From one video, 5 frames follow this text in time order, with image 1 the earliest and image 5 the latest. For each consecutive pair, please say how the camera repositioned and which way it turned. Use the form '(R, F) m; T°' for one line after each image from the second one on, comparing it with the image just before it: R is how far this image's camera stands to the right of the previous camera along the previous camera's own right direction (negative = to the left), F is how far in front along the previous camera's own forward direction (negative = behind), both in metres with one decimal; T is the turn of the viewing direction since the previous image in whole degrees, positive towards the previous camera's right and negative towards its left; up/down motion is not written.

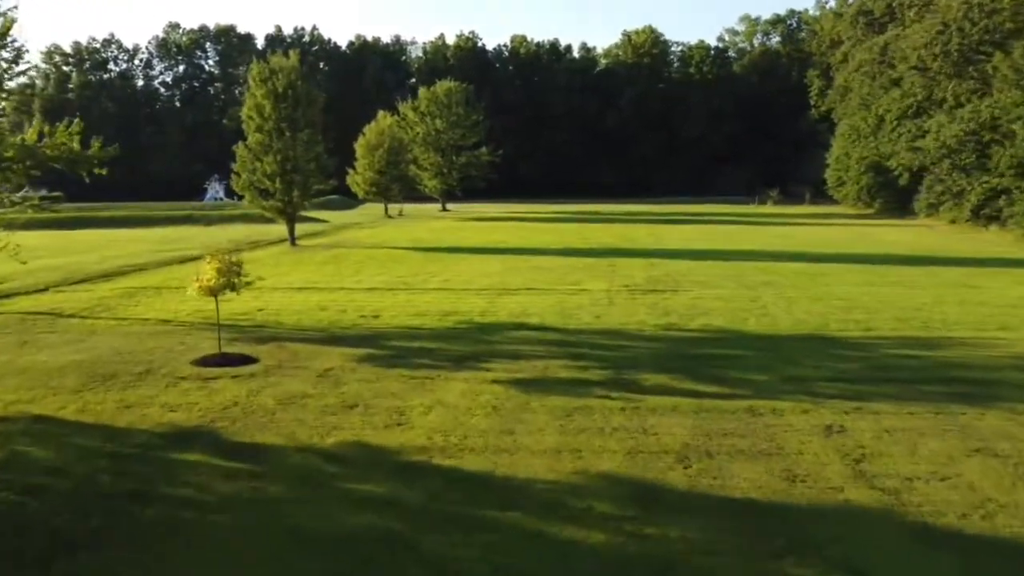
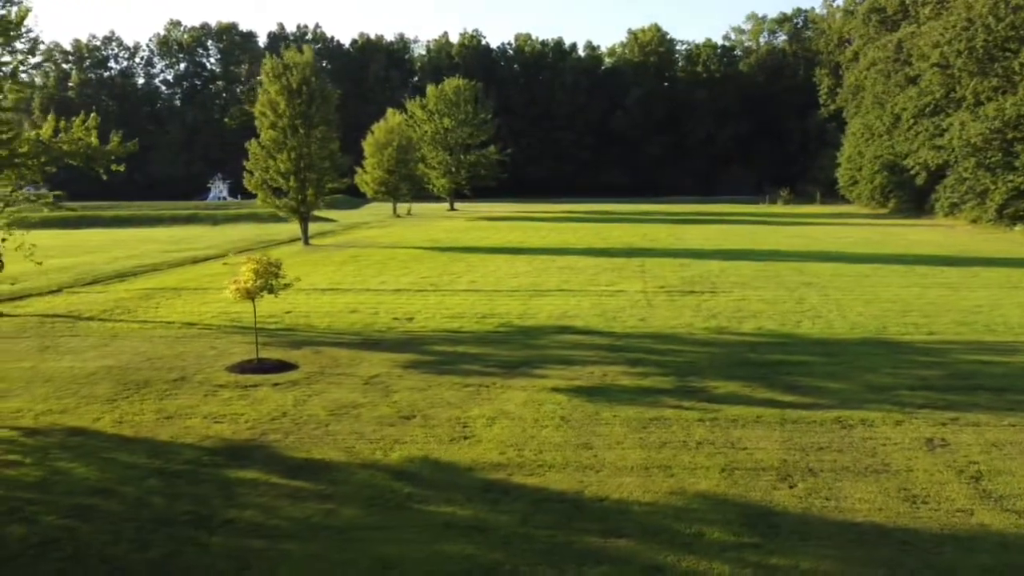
(-0.8, +0.6) m; 0°
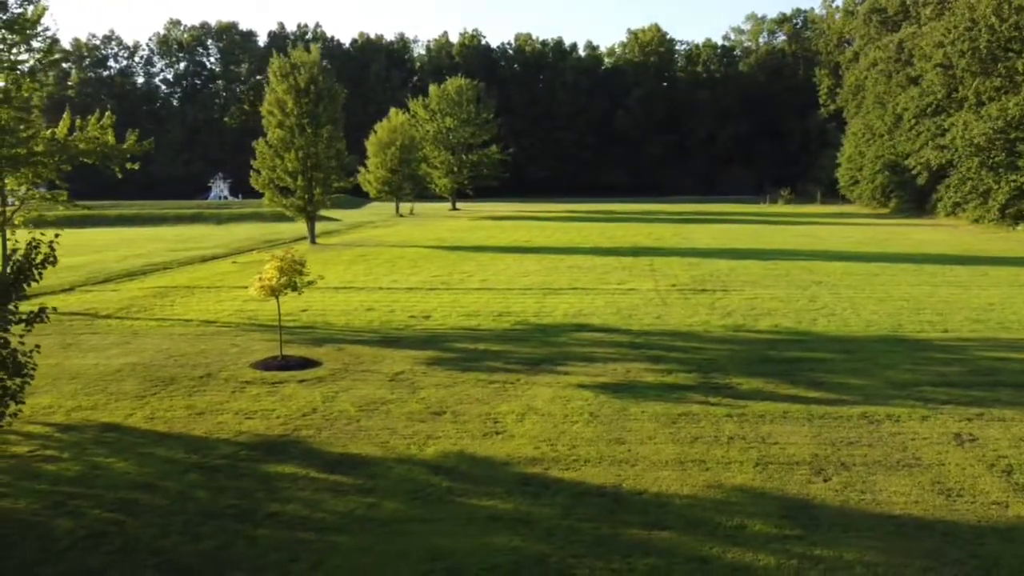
(-0.4, -0.1) m; 0°
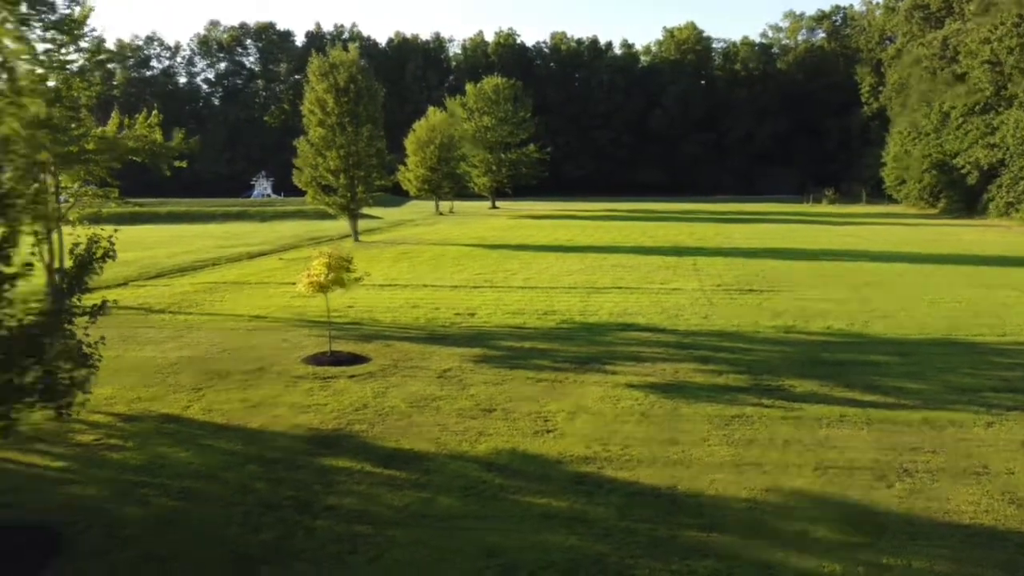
(-0.2, 0.0) m; -3°
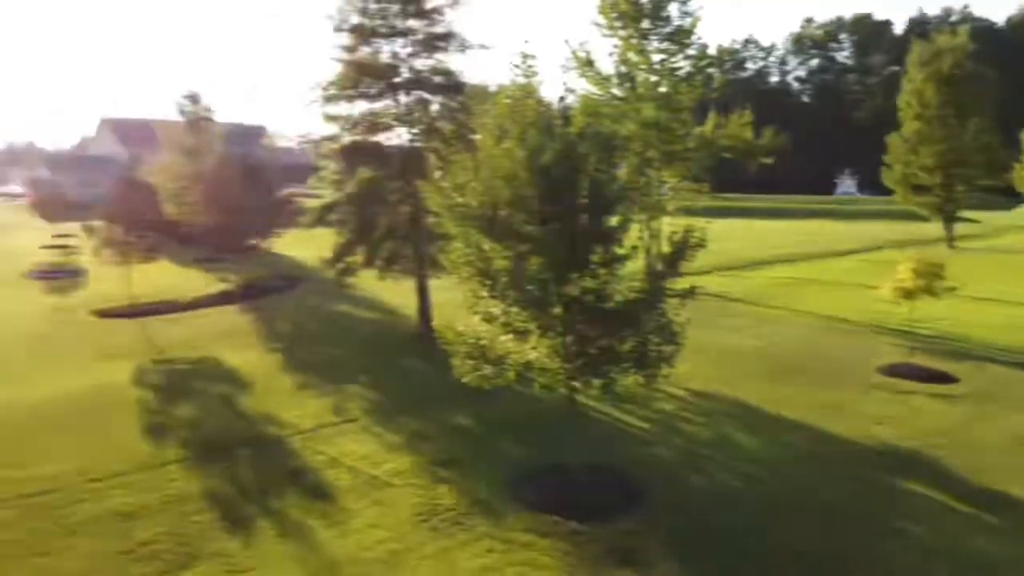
(+0.4, +0.2) m; -4°
